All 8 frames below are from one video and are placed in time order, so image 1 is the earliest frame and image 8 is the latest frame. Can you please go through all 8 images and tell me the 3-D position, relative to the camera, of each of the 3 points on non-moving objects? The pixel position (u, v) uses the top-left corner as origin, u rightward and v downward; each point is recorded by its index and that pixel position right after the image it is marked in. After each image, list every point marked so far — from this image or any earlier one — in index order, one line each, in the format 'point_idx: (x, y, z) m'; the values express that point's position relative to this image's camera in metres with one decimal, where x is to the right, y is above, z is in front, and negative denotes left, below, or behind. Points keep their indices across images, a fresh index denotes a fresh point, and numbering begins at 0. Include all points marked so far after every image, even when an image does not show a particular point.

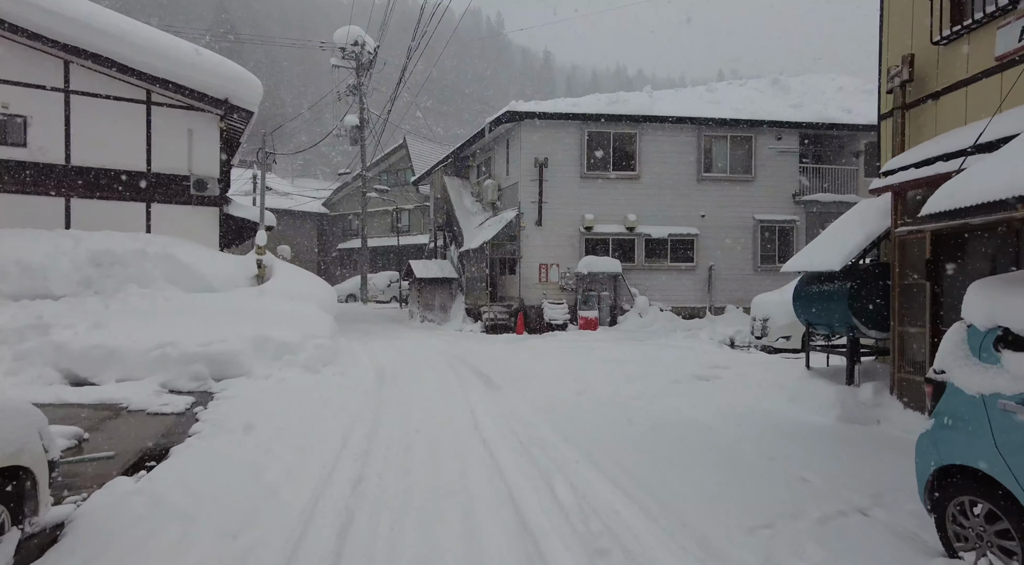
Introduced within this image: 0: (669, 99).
0: (+4.0, +4.6, +16.0) m
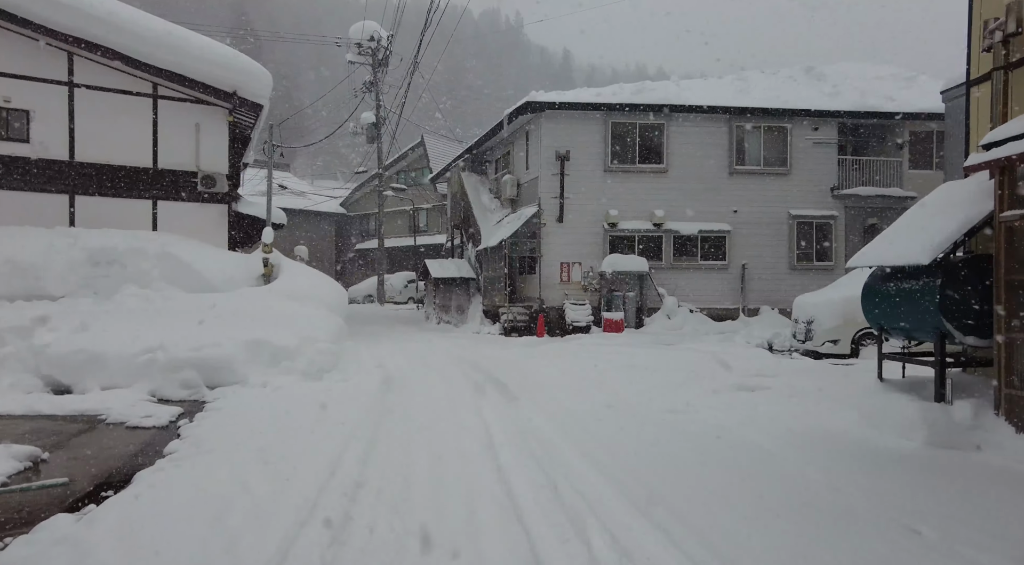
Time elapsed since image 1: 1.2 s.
0: (+4.4, +4.6, +15.1) m
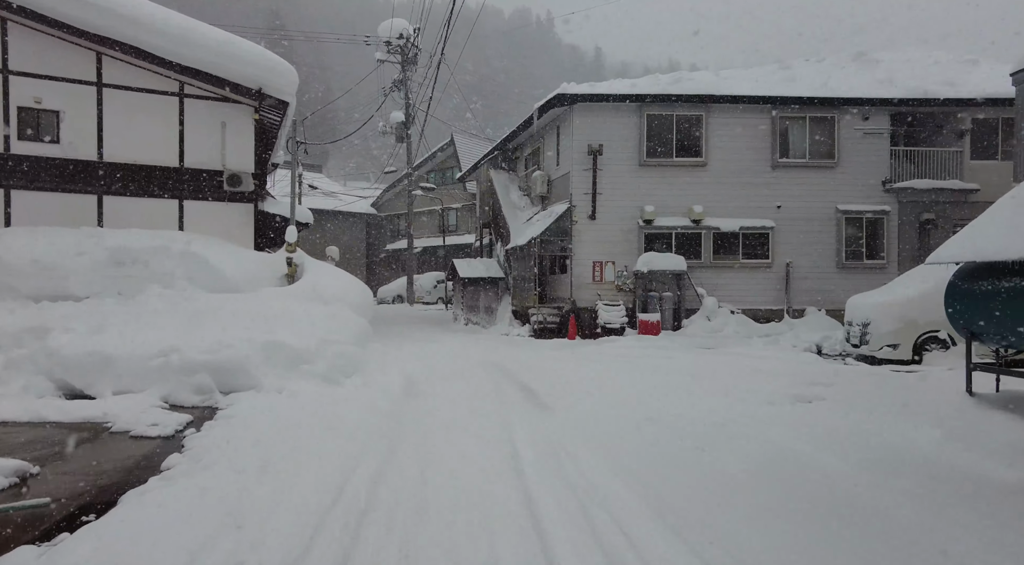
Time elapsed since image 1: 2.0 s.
0: (+5.1, +4.6, +14.4) m
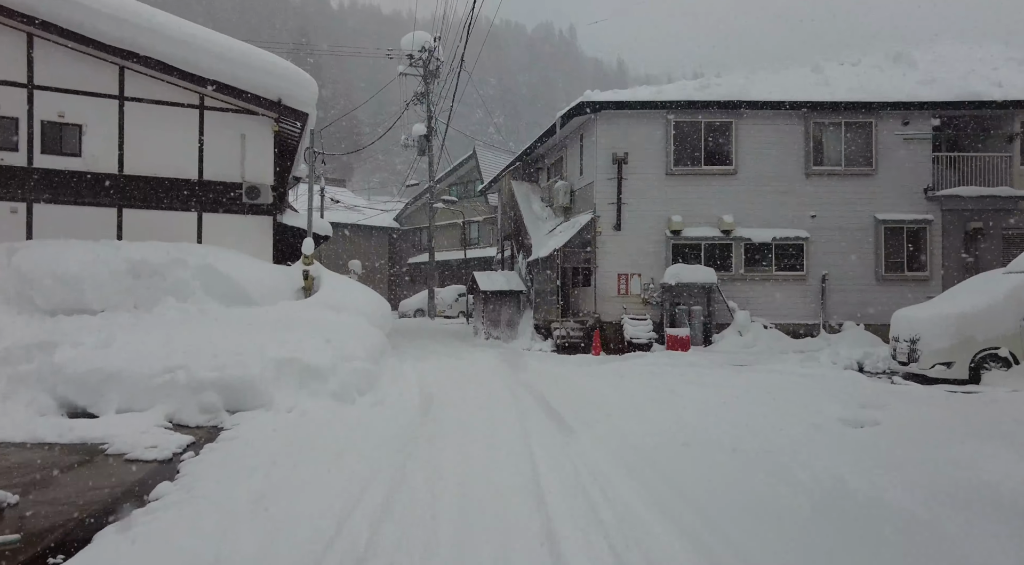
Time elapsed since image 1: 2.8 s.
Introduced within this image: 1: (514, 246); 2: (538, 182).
0: (+5.6, +4.4, +13.9) m
1: (+0.1, +1.0, +17.1) m
2: (+0.7, +2.8, +17.5) m
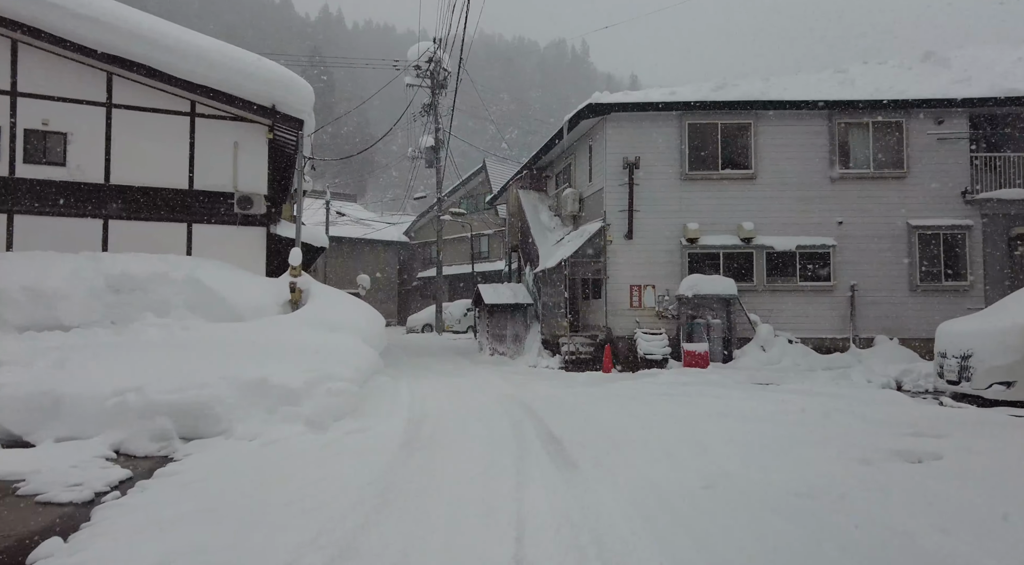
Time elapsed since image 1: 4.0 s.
0: (+5.7, +4.1, +13.1) m
1: (+0.3, +0.6, +16.4) m
2: (+0.9, +2.4, +16.8) m
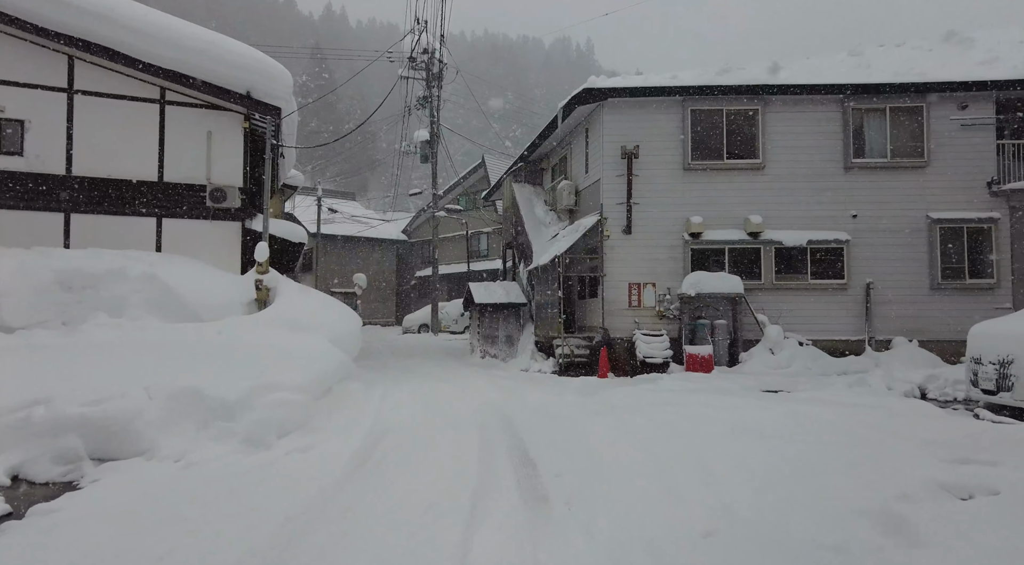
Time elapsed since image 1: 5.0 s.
0: (+5.5, +4.2, +12.3) m
1: (+0.1, +0.6, +15.6) m
2: (+0.8, +2.4, +16.0) m
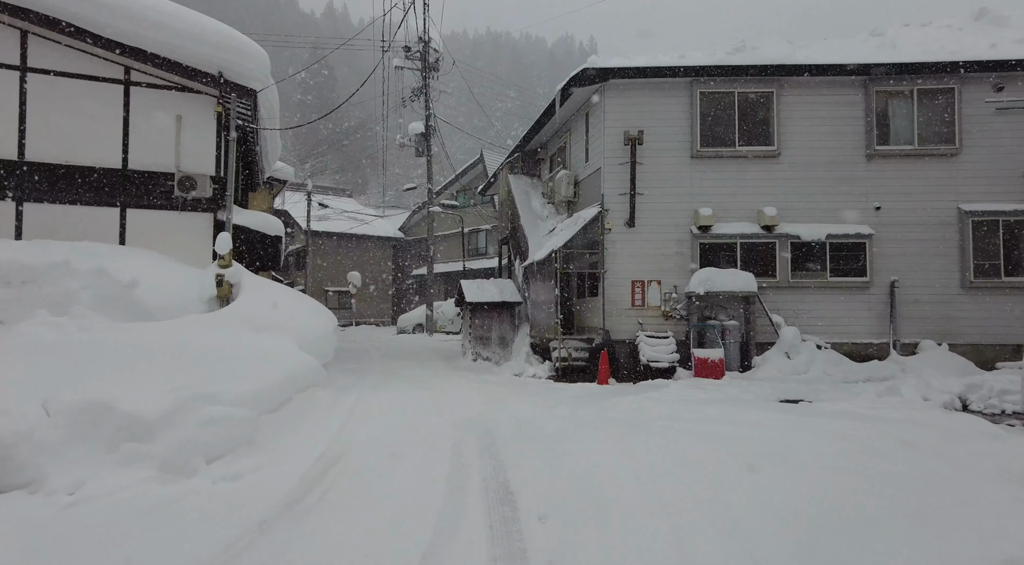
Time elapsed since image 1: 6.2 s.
0: (+5.4, +4.2, +11.3) m
1: (0.0, +0.7, +14.7) m
2: (+0.7, +2.5, +15.1) m
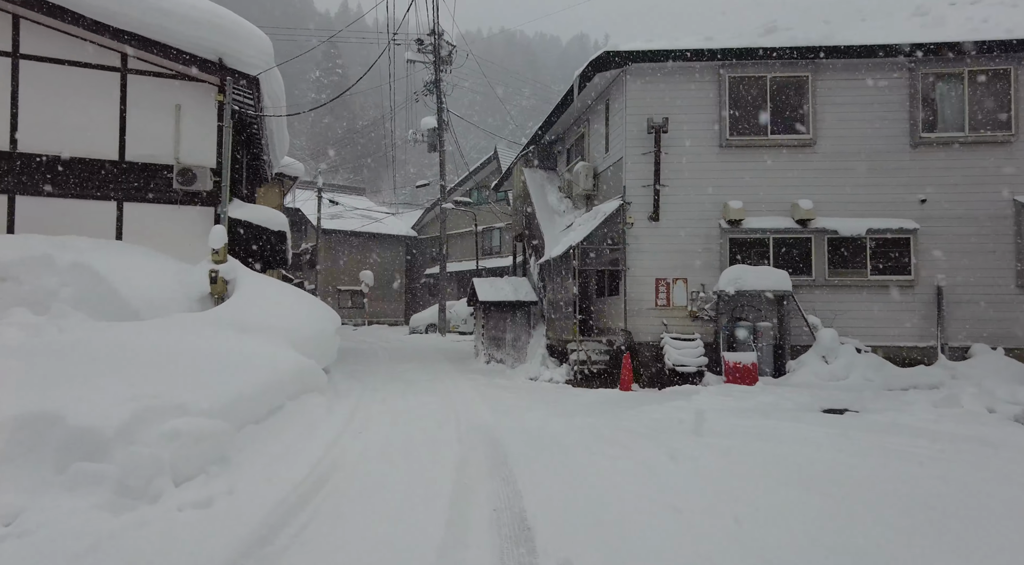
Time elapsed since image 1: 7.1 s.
0: (+5.7, +4.2, +10.6) m
1: (+0.3, +0.7, +14.0) m
2: (+1.0, +2.5, +14.4) m
